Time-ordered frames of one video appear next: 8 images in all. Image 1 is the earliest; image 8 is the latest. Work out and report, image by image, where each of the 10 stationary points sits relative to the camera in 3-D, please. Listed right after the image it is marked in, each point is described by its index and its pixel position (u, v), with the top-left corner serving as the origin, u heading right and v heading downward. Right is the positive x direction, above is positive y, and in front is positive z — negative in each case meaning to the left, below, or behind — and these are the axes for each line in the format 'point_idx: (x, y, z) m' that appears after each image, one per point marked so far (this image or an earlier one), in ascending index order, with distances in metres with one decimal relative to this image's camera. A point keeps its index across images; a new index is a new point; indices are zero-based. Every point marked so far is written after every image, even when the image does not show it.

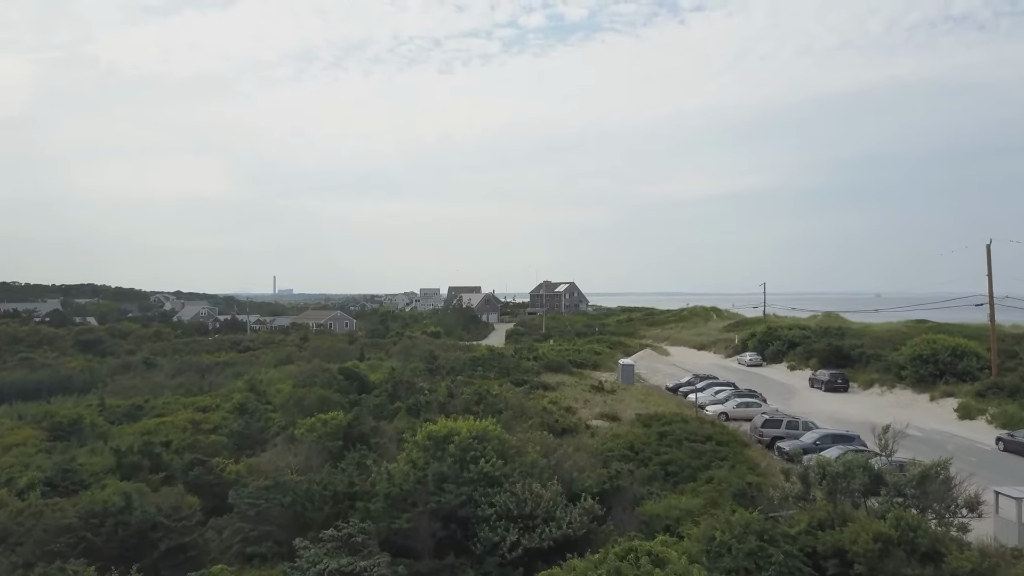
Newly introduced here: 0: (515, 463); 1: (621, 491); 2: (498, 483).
0: (+0.1, -3.3, +15.5) m
1: (+2.2, -4.1, +16.7) m
2: (-0.2, -3.5, +14.7) m
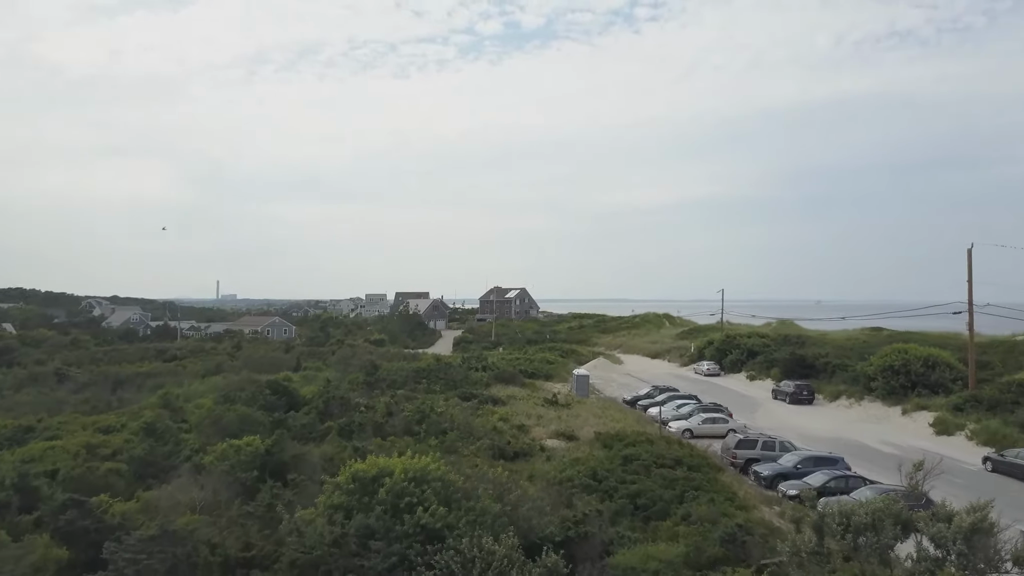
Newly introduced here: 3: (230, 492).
0: (-0.8, -3.3, +12.5) m
1: (+1.3, -4.2, +13.8) m
2: (-1.0, -3.5, +11.7) m
3: (-6.2, -4.5, +18.2) m
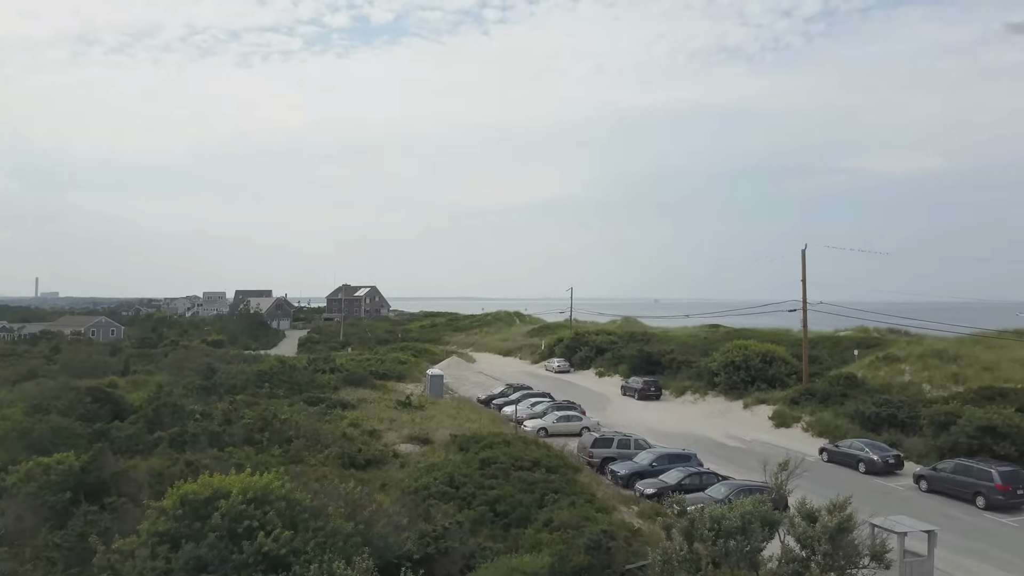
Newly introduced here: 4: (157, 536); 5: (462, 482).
0: (-2.8, -3.3, +11.2) m
1: (-1.0, -4.1, +12.9) m
2: (-2.8, -3.5, +10.4) m
3: (-9.1, -4.4, +15.8) m
4: (-4.7, -3.3, +10.9) m
5: (-1.2, -4.6, +19.7) m
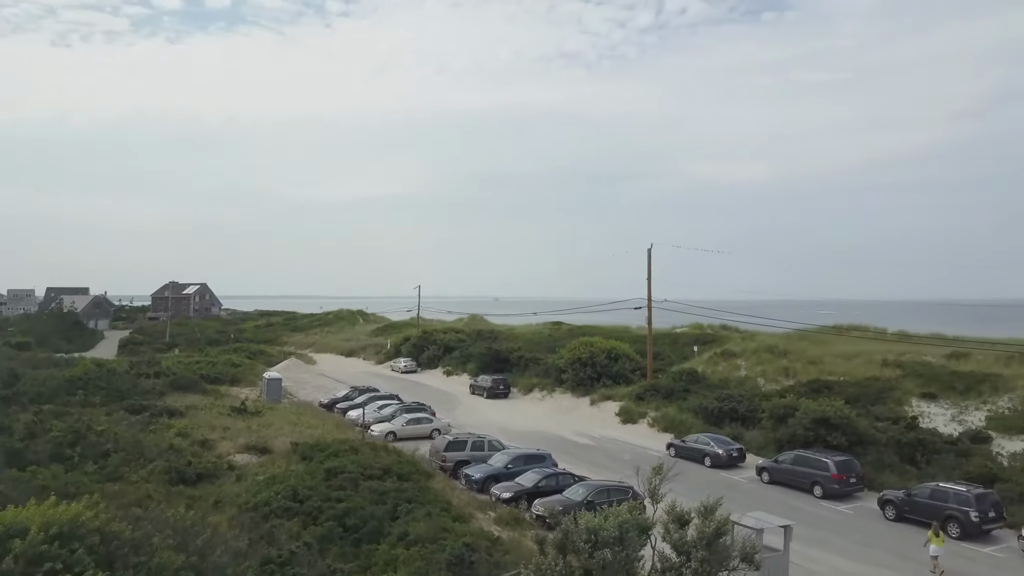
0: (-4.4, -3.2, +9.5) m
1: (-3.0, -4.1, +11.5) m
2: (-4.3, -3.4, +8.7) m
3: (-11.5, -4.3, +12.9) m
4: (-6.2, -3.2, +8.9) m
5: (-4.5, -4.5, +18.2) m
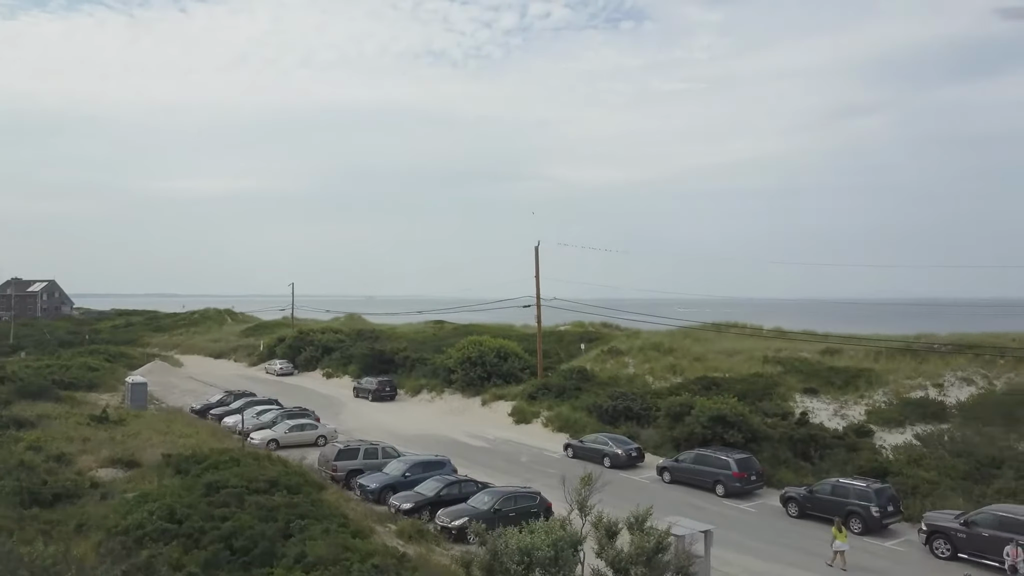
0: (-5.0, -3.2, +7.8) m
1: (-3.9, -4.0, +10.0) m
2: (-4.8, -3.4, +7.0) m
3: (-12.6, -4.2, +10.1) m
4: (-6.7, -3.1, +6.9) m
5: (-6.4, -4.5, +16.4) m
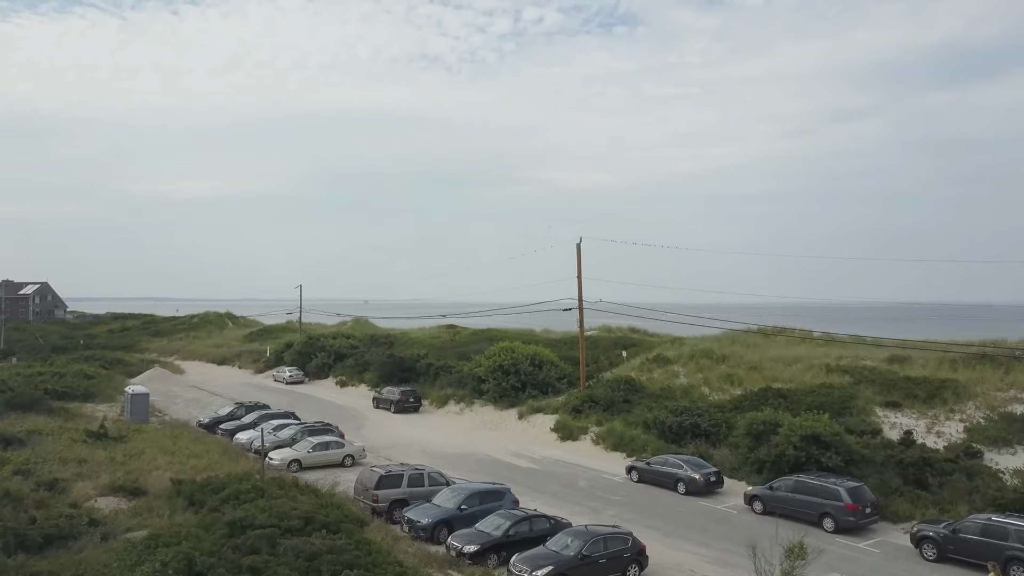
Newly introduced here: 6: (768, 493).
0: (-3.4, -3.1, +4.6) m
1: (-2.3, -4.0, +6.8) m
2: (-3.2, -3.3, +3.8) m
3: (-10.9, -4.2, +6.8) m
4: (-5.1, -3.1, +3.7) m
5: (-4.8, -4.4, +13.2) m
6: (+6.0, -4.8, +19.4) m
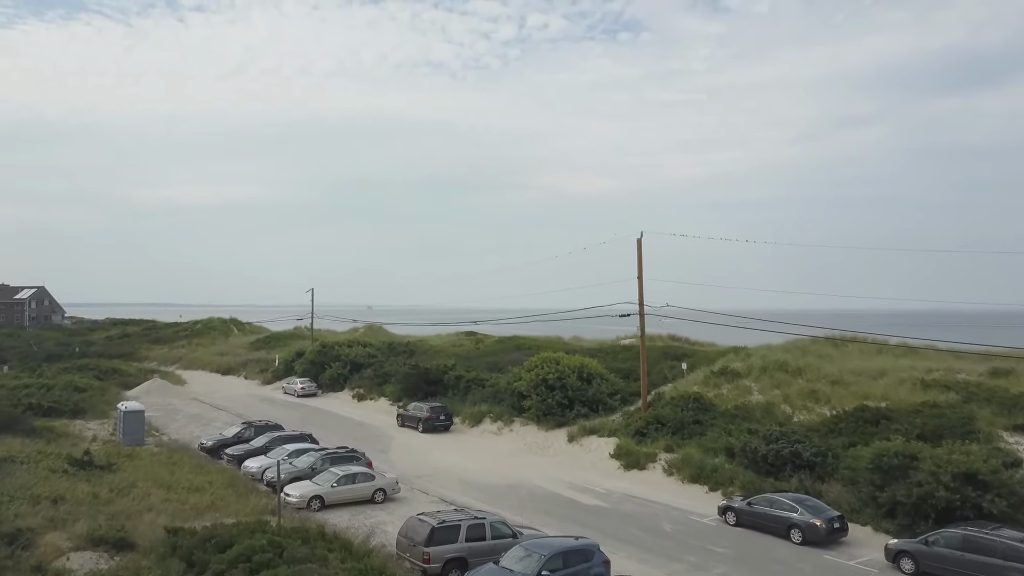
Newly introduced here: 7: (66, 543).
0: (-1.9, -3.0, +0.5) m
1: (-0.8, -3.9, +2.7) m
2: (-1.7, -3.2, -0.3) m
3: (-9.4, -4.0, +2.8) m
4: (-3.6, -2.9, -0.4) m
5: (-3.3, -4.4, +9.1) m
6: (+7.5, -4.8, +15.3) m
7: (-8.2, -4.6, +15.4) m
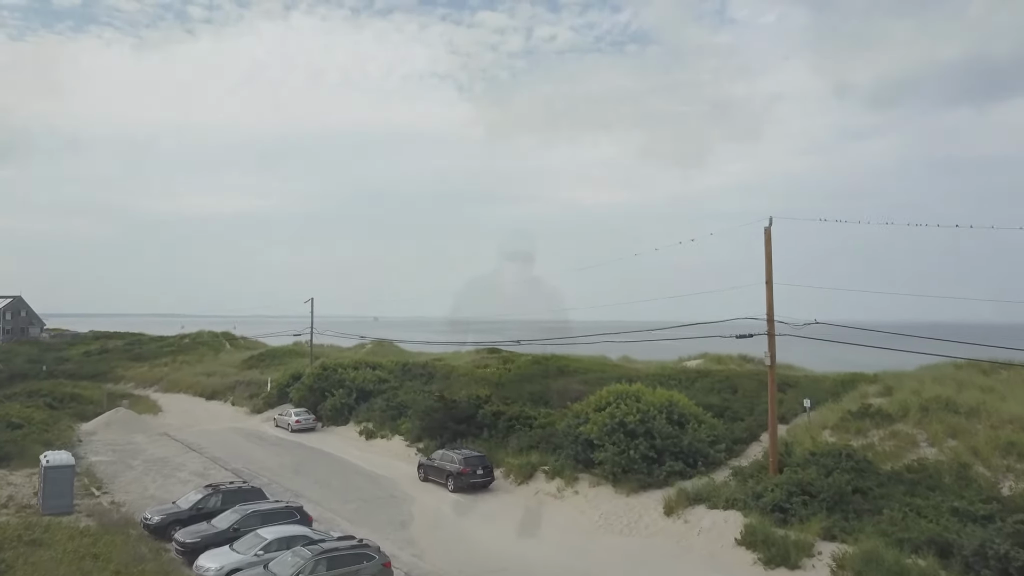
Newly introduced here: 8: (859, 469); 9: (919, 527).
0: (-0.4, -2.8, -7.3) m
1: (+0.7, -3.7, -5.2) m
2: (-0.2, -3.0, -8.2) m
3: (-7.9, -3.9, -5.1) m
4: (-2.1, -2.7, -8.2) m
5: (-1.7, -4.3, +1.2) m
6: (+9.1, -4.9, +7.3) m
7: (-6.6, -4.7, +7.5) m
8: (+7.7, -4.0, +18.6) m
9: (+7.7, -4.5, +15.7) m
